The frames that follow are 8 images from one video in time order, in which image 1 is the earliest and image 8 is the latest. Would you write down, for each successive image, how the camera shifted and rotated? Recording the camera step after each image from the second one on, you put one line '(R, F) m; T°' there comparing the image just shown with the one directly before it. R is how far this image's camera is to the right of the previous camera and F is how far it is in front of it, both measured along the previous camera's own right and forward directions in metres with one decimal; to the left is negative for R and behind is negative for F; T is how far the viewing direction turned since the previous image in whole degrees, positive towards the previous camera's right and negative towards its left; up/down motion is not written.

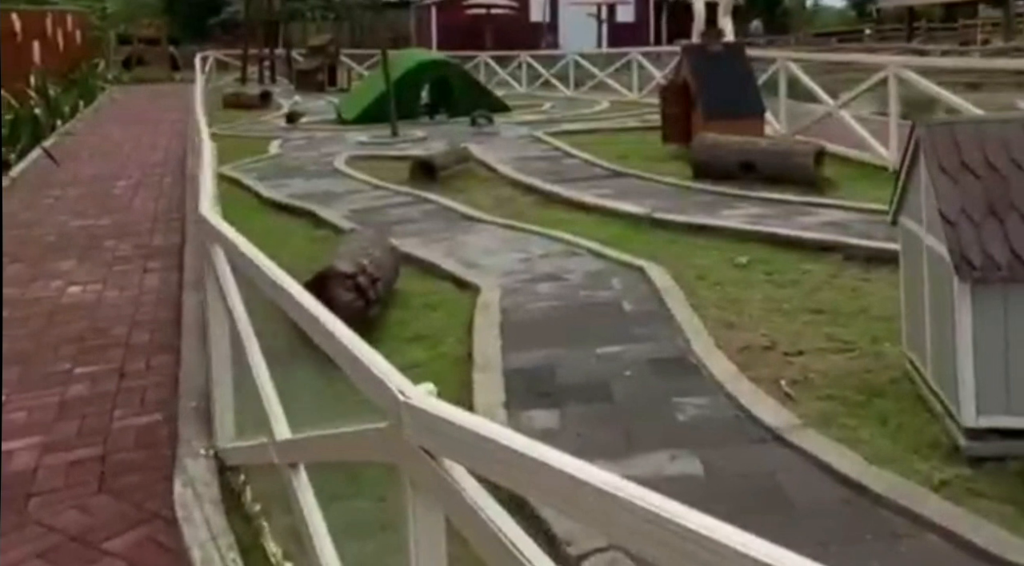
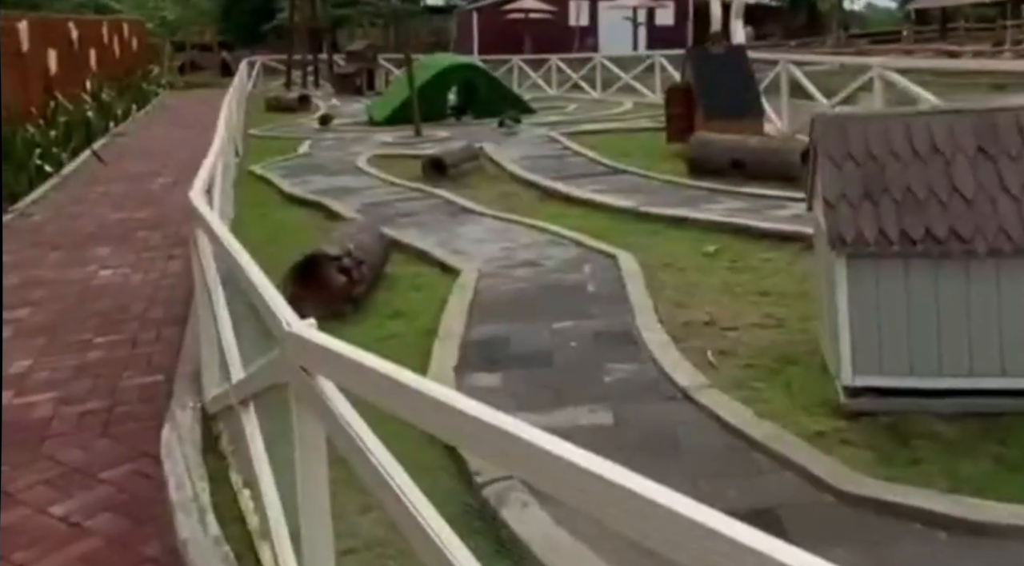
(+0.4, -0.5) m; -3°
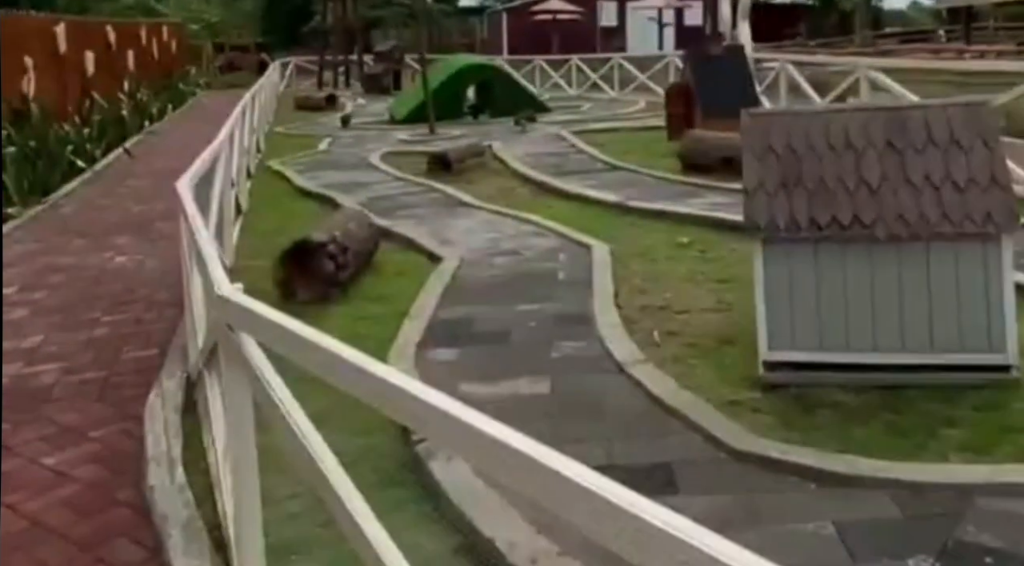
(+0.4, -0.4) m; -2°
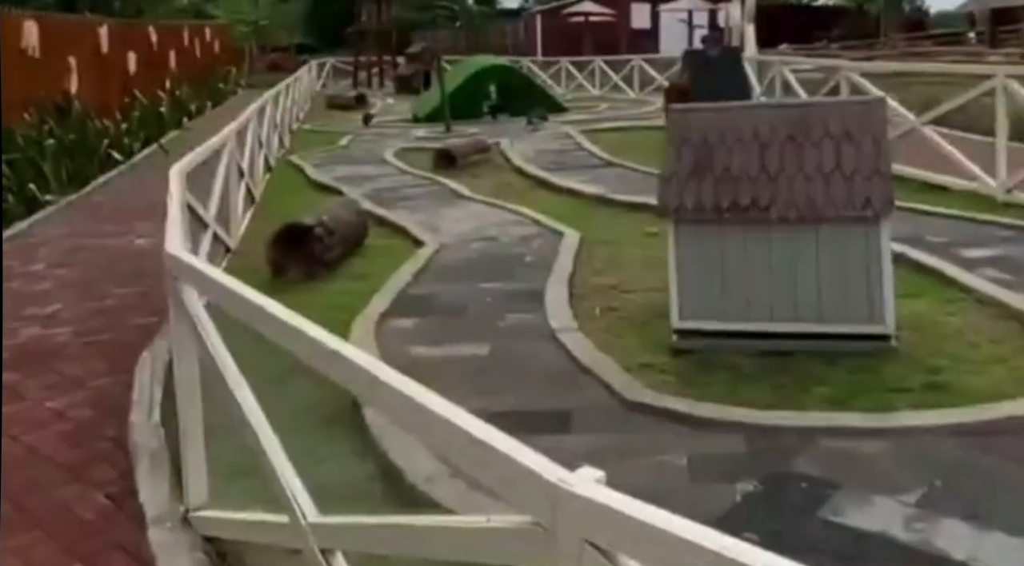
(+0.5, -0.6) m; -3°
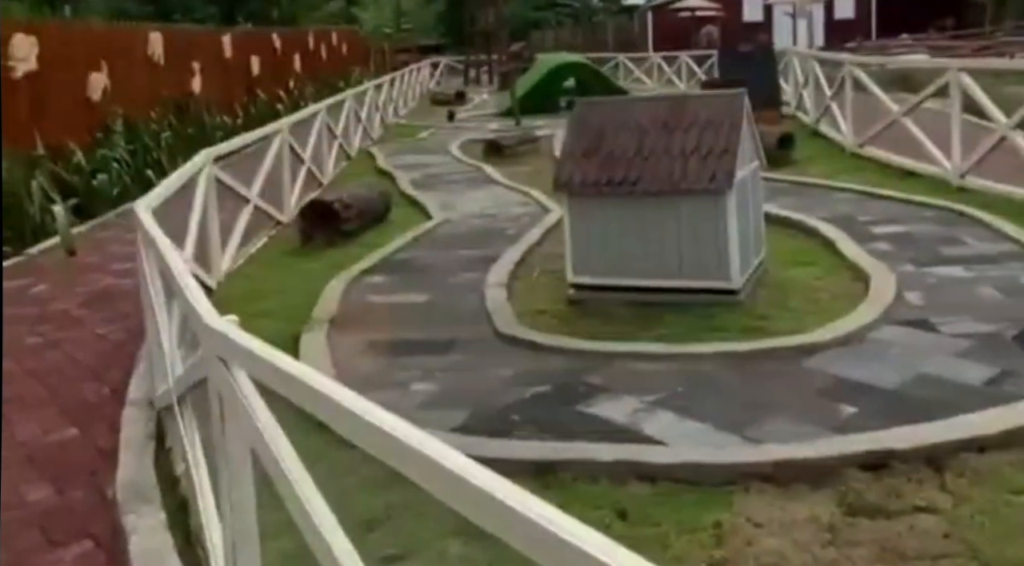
(+1.3, -1.2) m; -9°
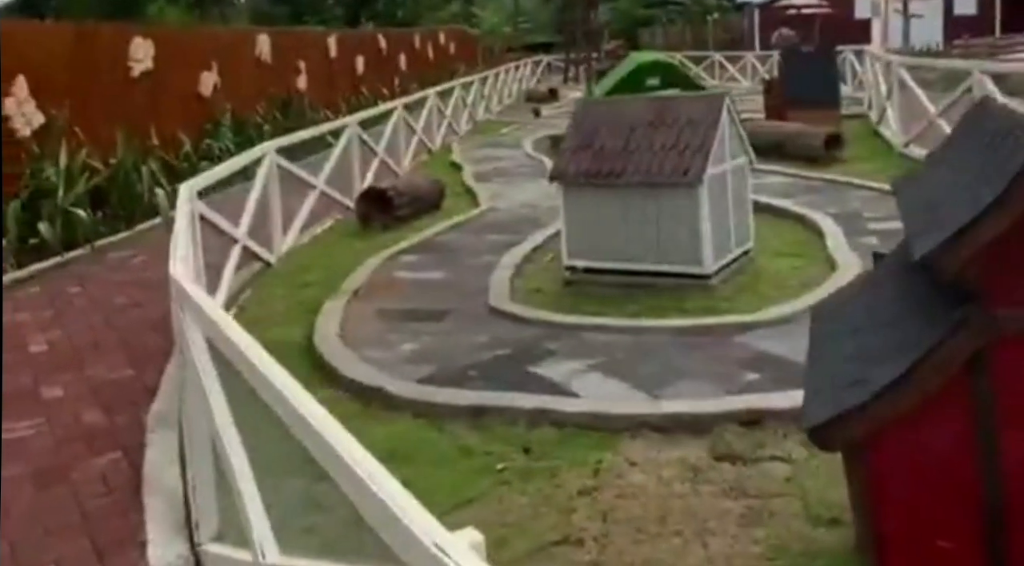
(+0.8, -0.8) m; -7°
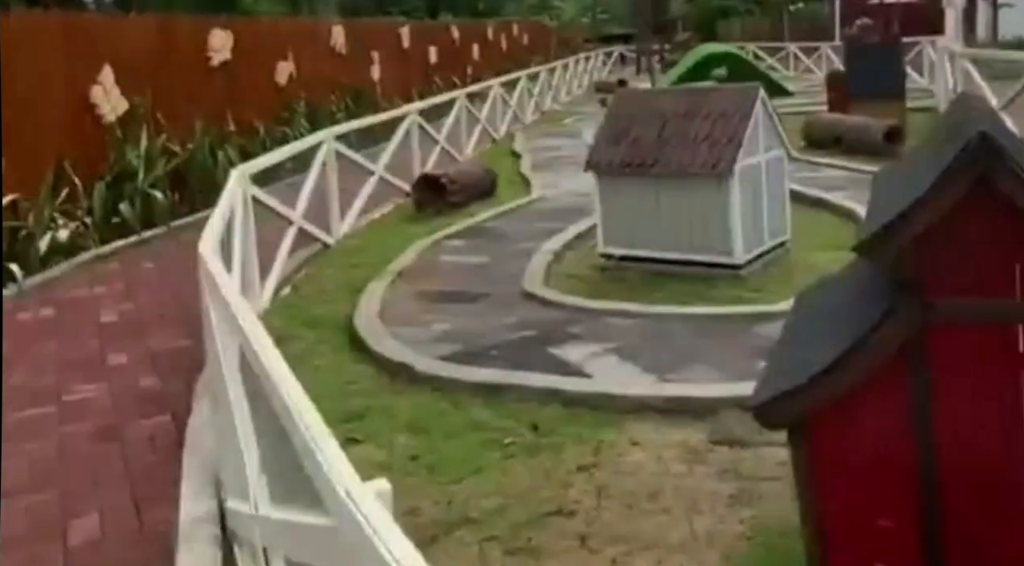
(+0.3, -0.2) m; -4°
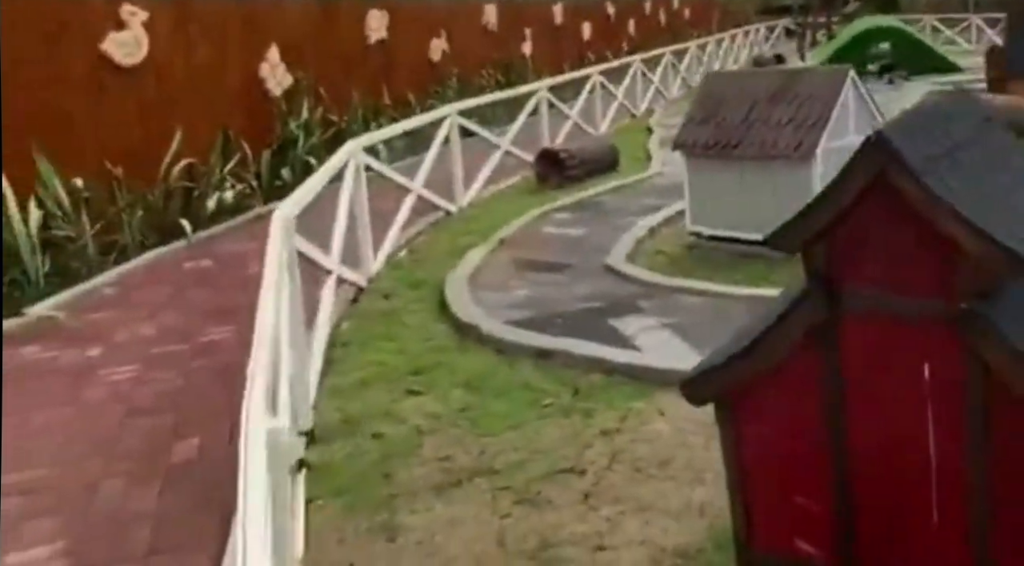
(+0.7, -0.3) m; -10°
